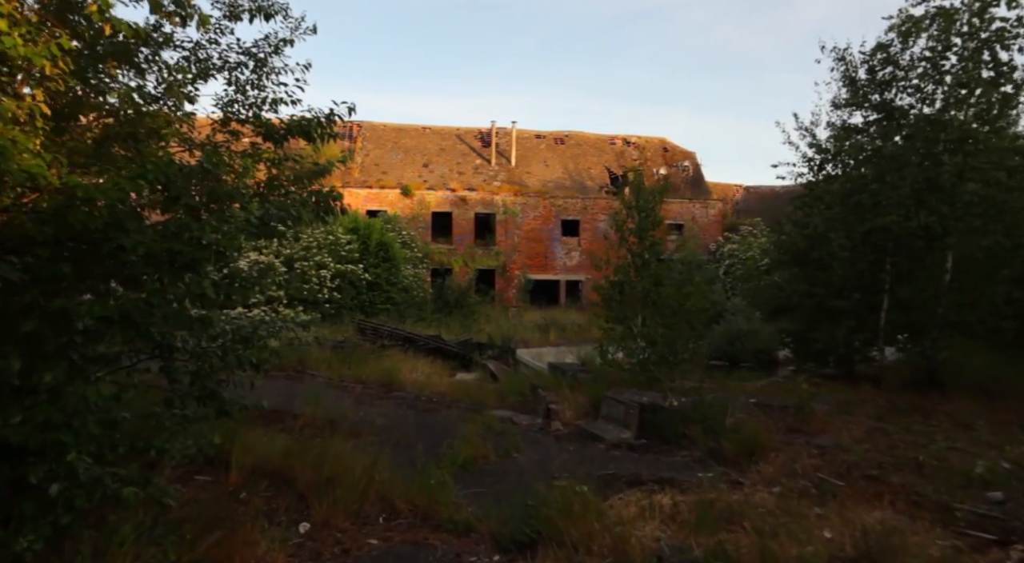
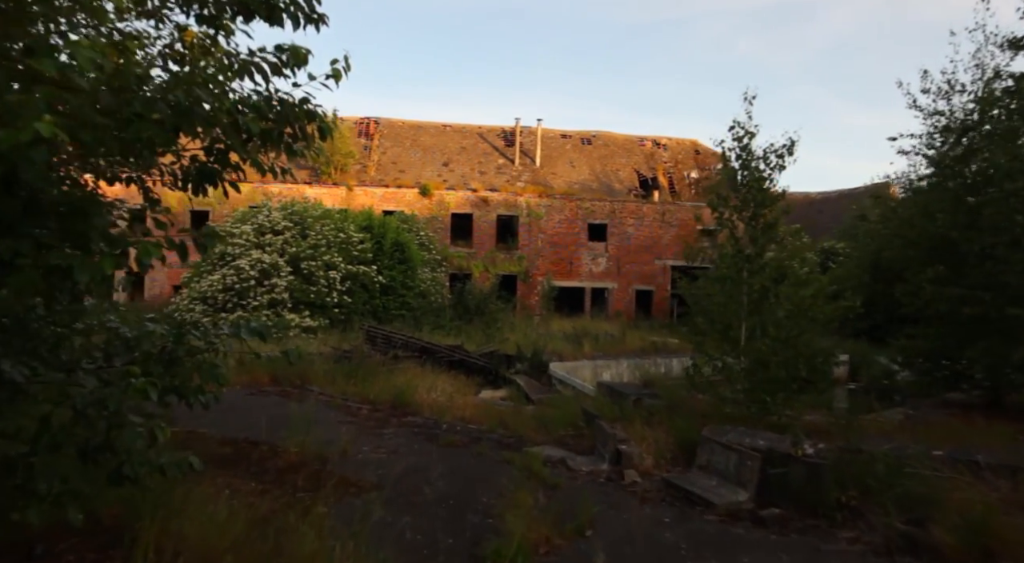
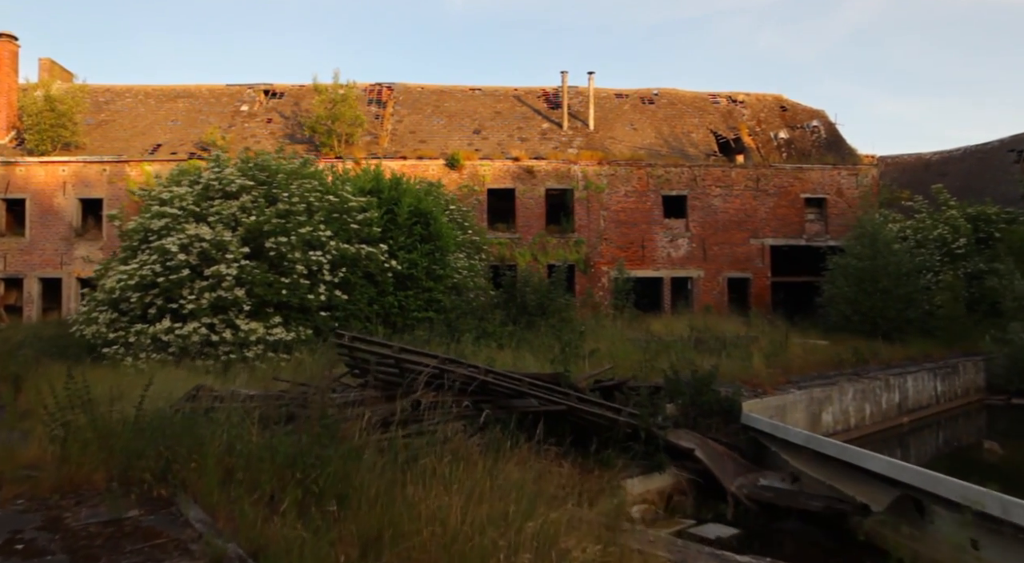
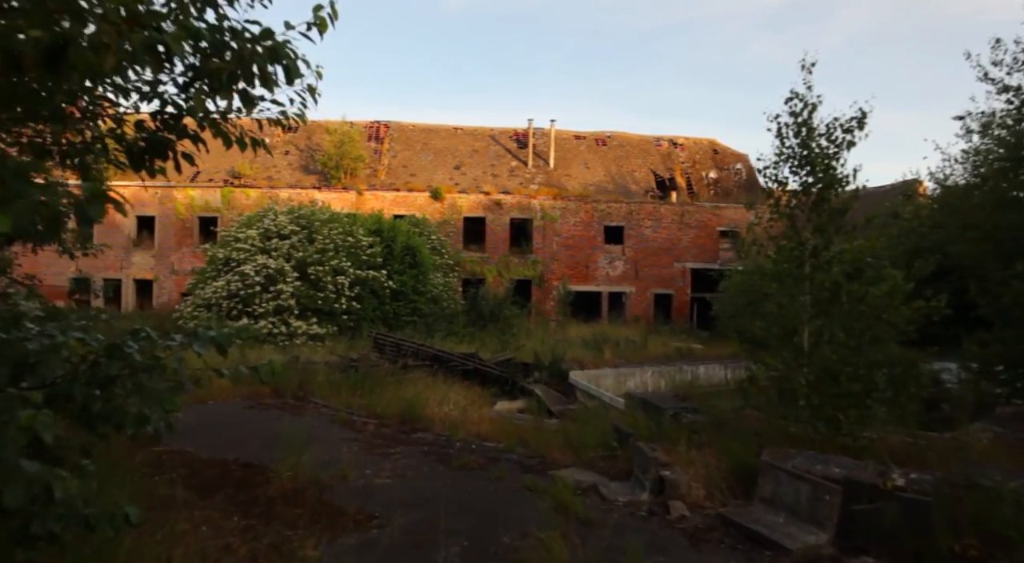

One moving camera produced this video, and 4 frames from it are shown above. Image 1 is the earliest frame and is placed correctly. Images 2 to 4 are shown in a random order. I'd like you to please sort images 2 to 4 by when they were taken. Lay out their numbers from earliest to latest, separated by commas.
2, 4, 3
